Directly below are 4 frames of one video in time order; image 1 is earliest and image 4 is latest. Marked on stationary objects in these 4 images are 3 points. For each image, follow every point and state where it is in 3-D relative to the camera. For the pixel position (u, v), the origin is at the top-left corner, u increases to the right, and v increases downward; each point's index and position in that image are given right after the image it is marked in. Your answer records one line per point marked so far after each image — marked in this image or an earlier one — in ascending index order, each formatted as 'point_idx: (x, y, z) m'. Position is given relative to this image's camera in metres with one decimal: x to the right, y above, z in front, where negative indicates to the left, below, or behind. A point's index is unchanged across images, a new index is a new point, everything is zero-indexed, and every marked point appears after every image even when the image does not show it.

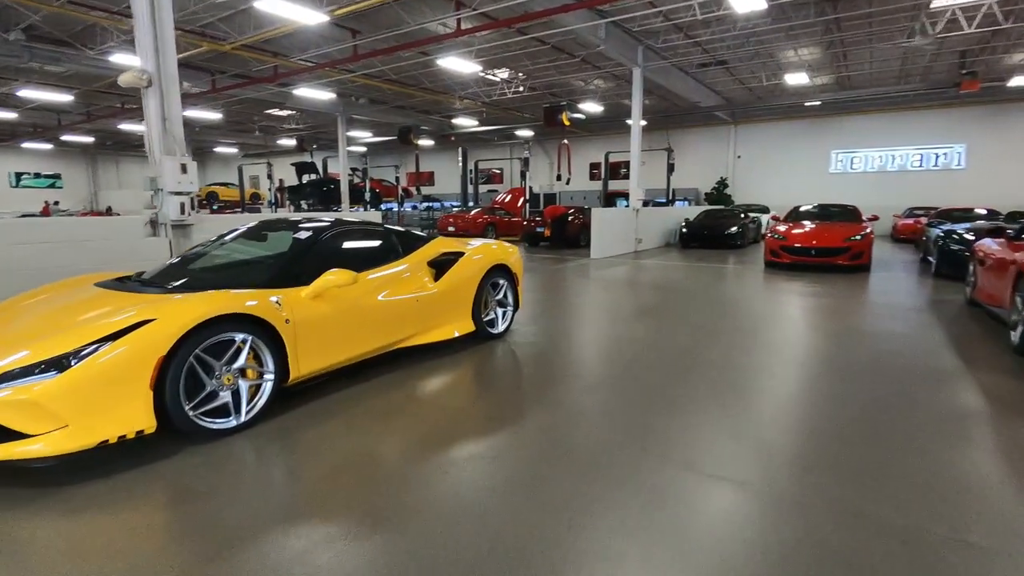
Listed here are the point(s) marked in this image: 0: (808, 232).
0: (+4.2, +0.8, +7.6) m
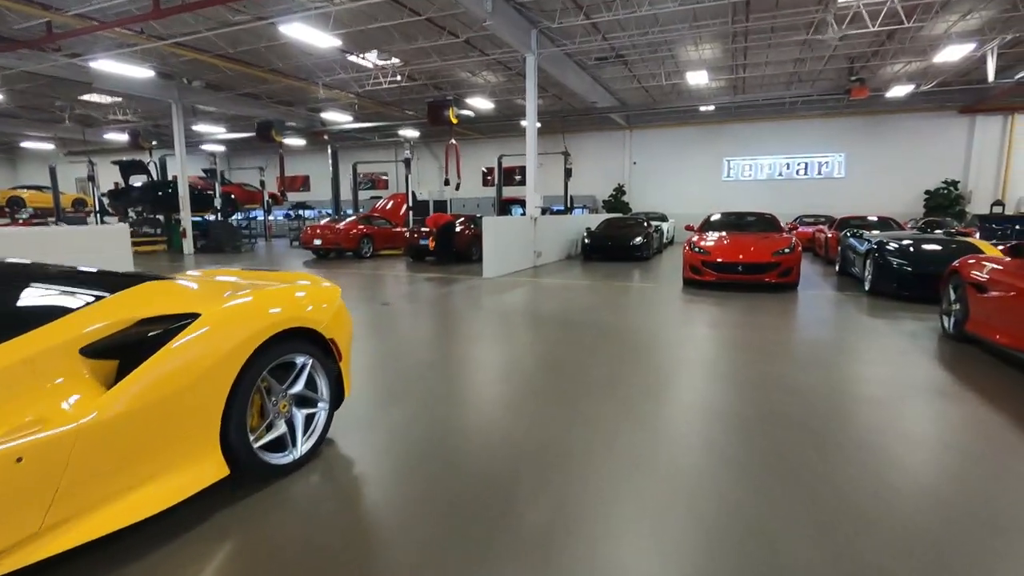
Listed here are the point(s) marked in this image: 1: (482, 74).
0: (+2.7, +0.5, +6.5) m
1: (-0.6, +4.6, +11.6) m
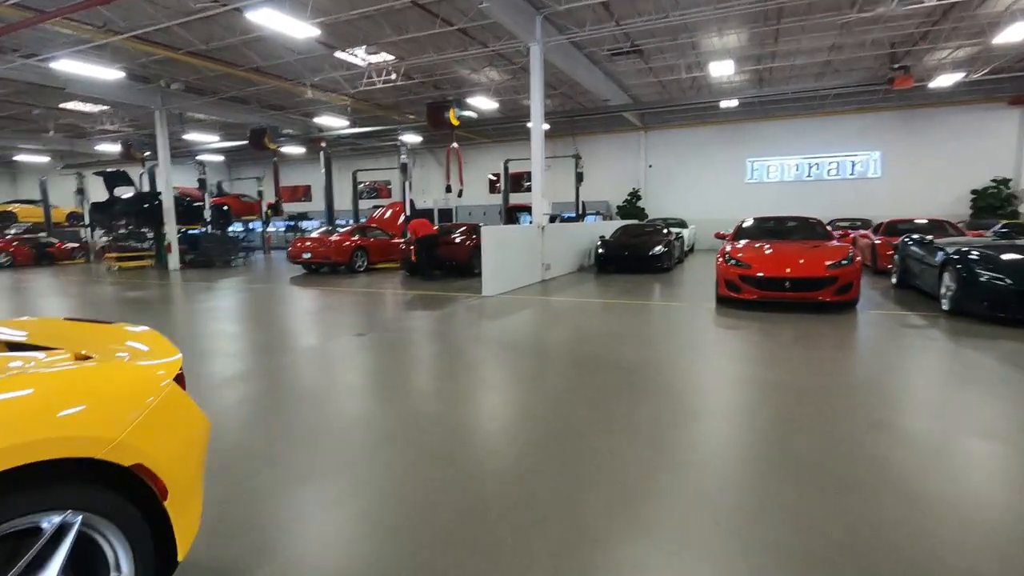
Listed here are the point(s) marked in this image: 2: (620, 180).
0: (+2.7, +0.3, +5.5) m
1: (-0.6, +4.3, +10.7) m
2: (+3.3, +3.3, +16.3) m
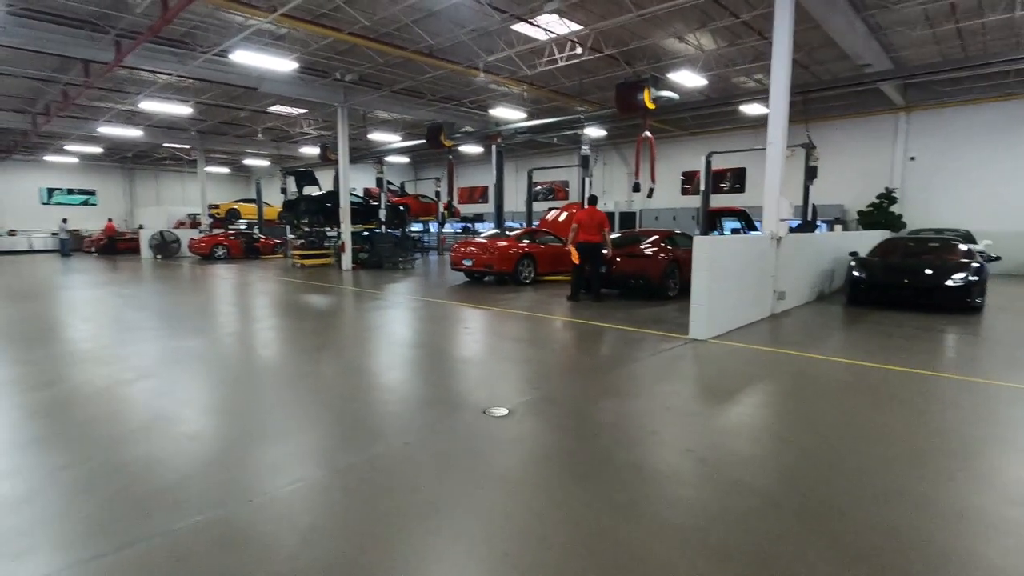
0: (+4.0, -0.2, +2.3) m
1: (+2.8, +3.9, +8.3) m
2: (+8.1, +2.6, +12.5) m
